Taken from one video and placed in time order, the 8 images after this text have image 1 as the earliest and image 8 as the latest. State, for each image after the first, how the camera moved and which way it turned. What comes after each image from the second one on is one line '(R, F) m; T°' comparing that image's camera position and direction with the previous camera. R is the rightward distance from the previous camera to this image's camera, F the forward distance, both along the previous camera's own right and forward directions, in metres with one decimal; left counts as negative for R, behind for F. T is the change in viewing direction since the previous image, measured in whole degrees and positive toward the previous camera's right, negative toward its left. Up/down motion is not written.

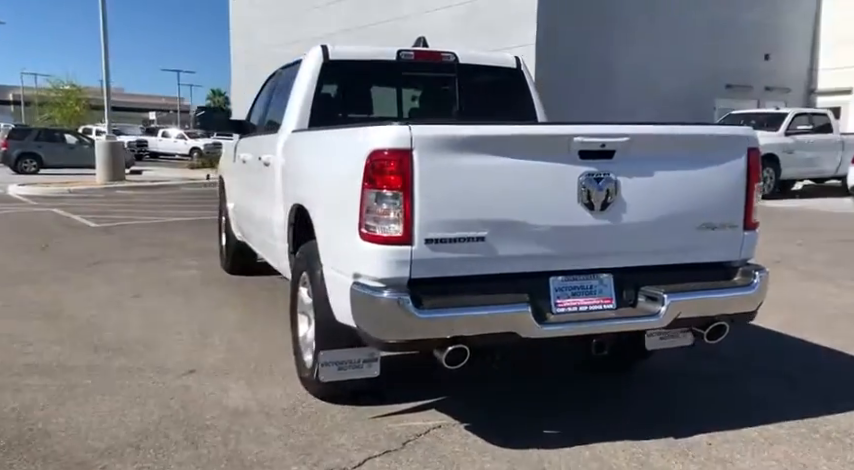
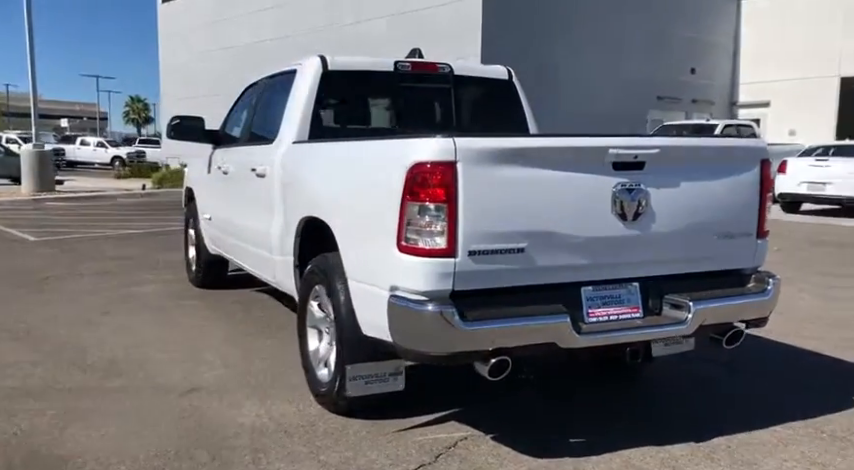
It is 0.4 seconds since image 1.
(-0.5, 0.0) m; +5°
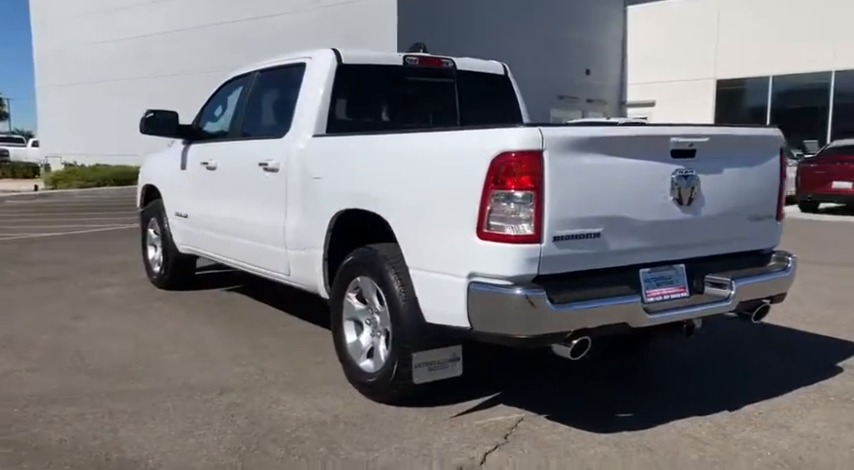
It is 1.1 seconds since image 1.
(-0.8, 0.0) m; +8°
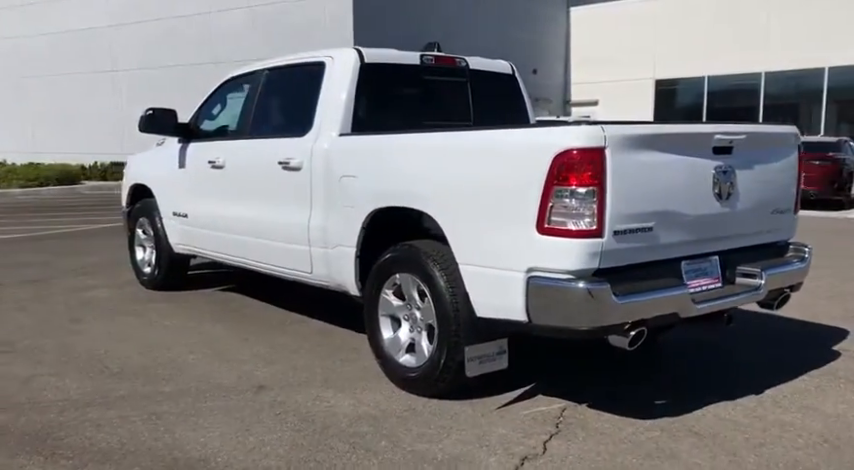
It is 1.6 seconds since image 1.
(-0.6, 0.0) m; +5°
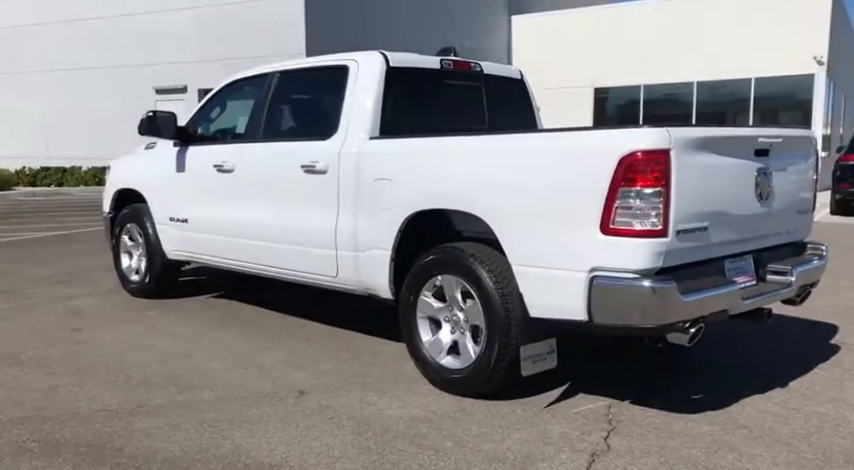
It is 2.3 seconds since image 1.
(-0.6, 0.0) m; +5°
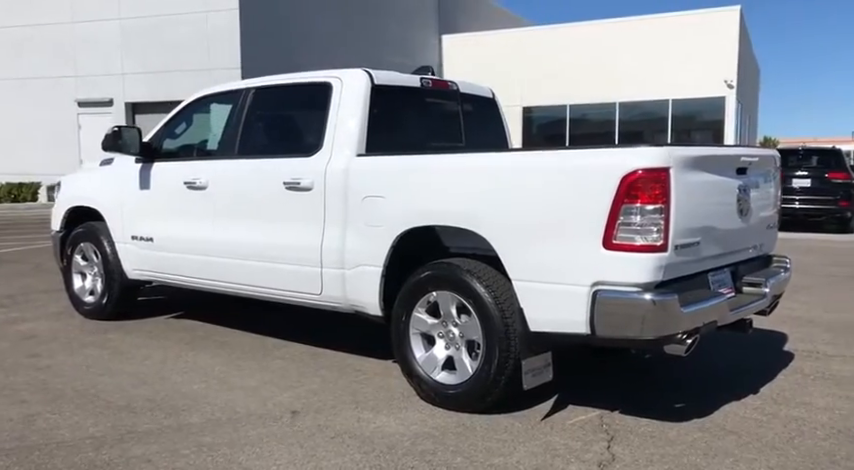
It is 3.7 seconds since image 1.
(-0.4, 0.0) m; +6°
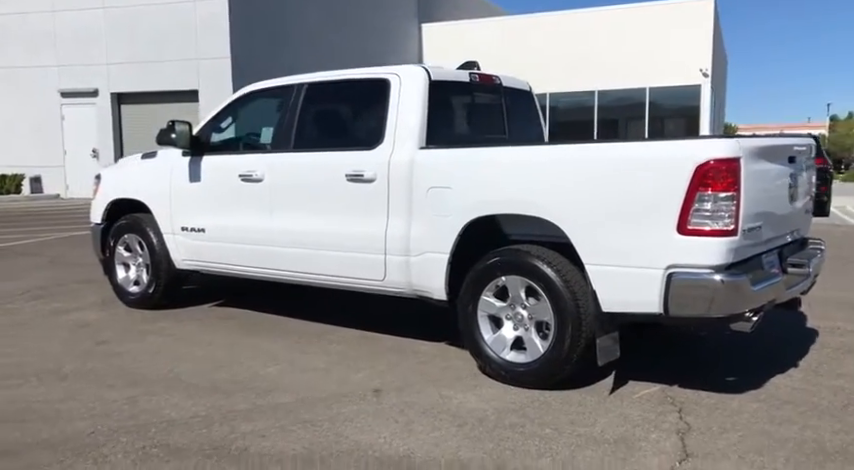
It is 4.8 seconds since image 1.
(-0.6, -0.2) m; +2°
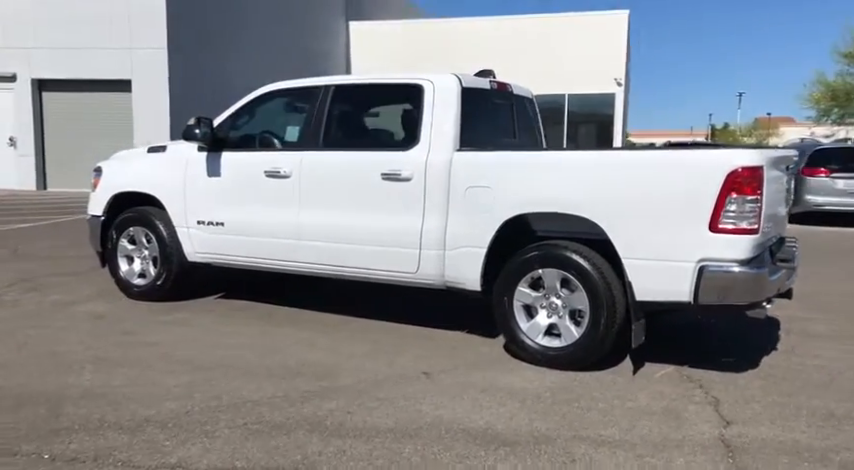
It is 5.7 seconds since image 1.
(-0.9, -0.3) m; +7°
